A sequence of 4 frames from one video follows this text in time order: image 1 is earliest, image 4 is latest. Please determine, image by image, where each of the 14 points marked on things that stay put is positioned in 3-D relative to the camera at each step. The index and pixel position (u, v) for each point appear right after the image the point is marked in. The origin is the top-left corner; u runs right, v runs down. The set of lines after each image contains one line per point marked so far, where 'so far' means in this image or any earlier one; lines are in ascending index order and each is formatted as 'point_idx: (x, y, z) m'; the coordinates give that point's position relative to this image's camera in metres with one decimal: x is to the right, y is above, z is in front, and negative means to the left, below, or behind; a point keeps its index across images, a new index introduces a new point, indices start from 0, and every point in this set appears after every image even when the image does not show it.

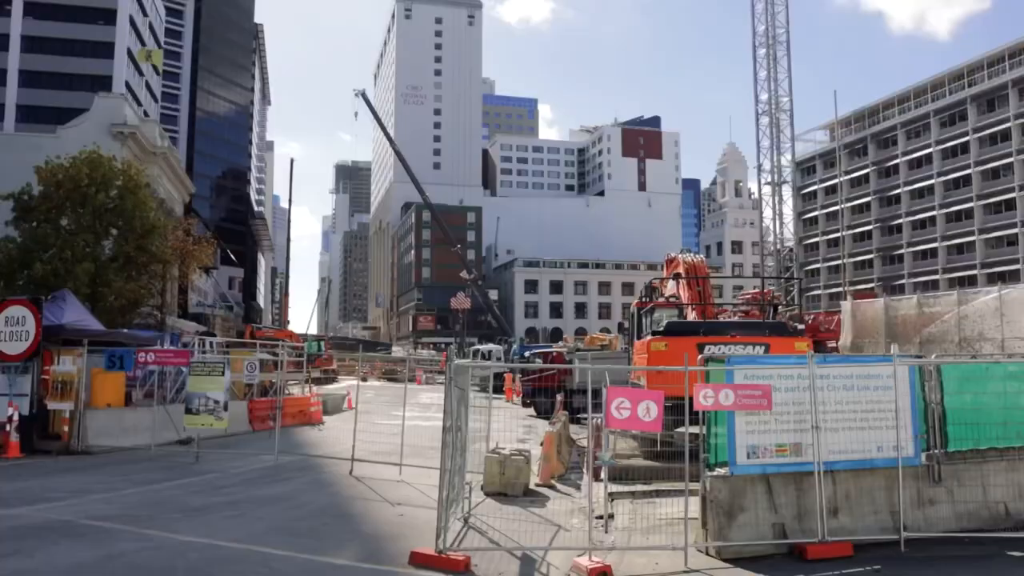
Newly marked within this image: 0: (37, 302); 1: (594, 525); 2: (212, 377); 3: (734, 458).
0: (-8.0, -0.2, +13.7) m
1: (+1.0, -3.0, +10.1) m
2: (-4.9, -1.5, +13.2) m
3: (+2.3, -1.8, +8.4) m
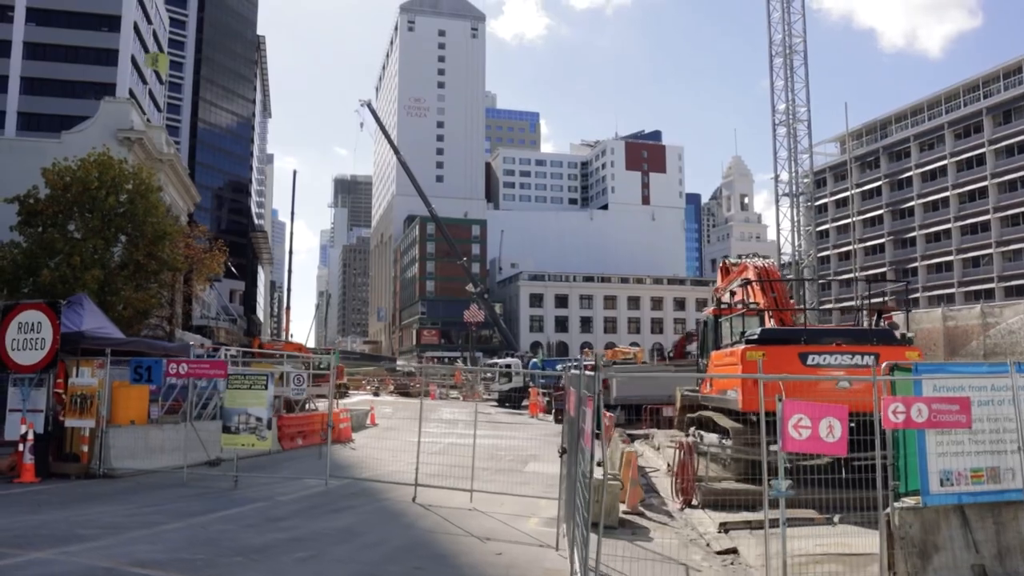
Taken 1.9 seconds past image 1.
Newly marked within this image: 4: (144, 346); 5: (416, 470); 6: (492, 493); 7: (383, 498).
0: (-6.9, -0.3, +12.2) m
1: (+2.2, -2.9, +8.5) m
2: (-3.7, -1.5, +11.7) m
3: (+3.5, -1.7, +6.9) m
4: (-6.2, -1.0, +13.7) m
5: (-1.8, -3.4, +15.0) m
6: (-0.3, -3.0, +11.8) m
7: (-1.8, -2.9, +11.2) m
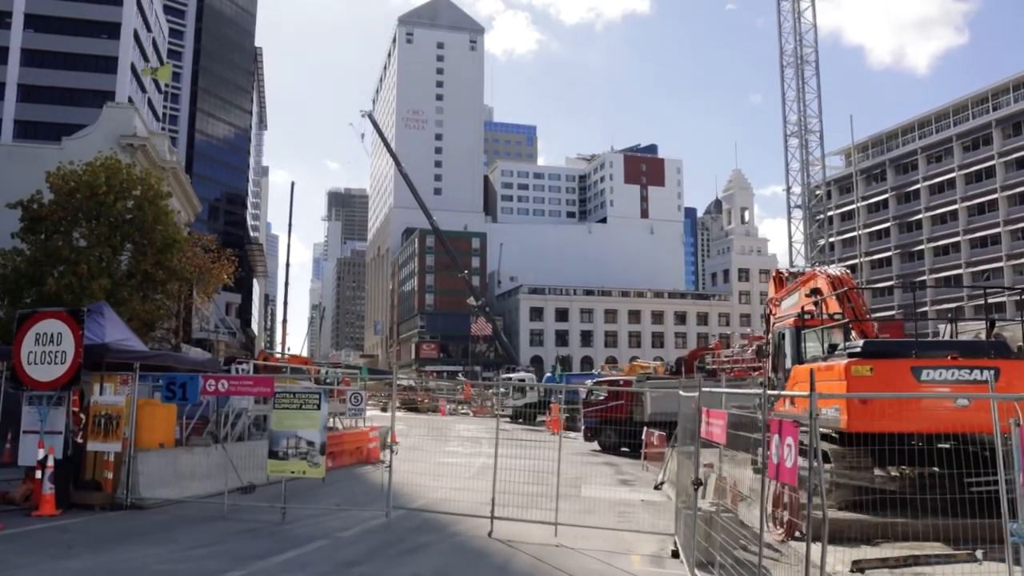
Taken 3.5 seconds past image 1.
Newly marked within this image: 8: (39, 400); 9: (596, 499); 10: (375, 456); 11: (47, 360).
0: (-5.8, -0.3, +10.8) m
1: (+3.3, -2.9, +7.2) m
2: (-2.6, -1.6, +10.3) m
3: (+4.6, -1.7, +5.6) m
4: (-5.1, -1.1, +12.3) m
5: (-0.8, -3.5, +13.7) m
6: (+0.8, -3.1, +10.4) m
7: (-0.7, -3.0, +9.9) m
8: (-6.3, -1.5, +10.8) m
9: (+1.5, -3.7, +14.3) m
10: (-3.2, -4.0, +19.0) m
11: (-6.2, -1.0, +10.8) m
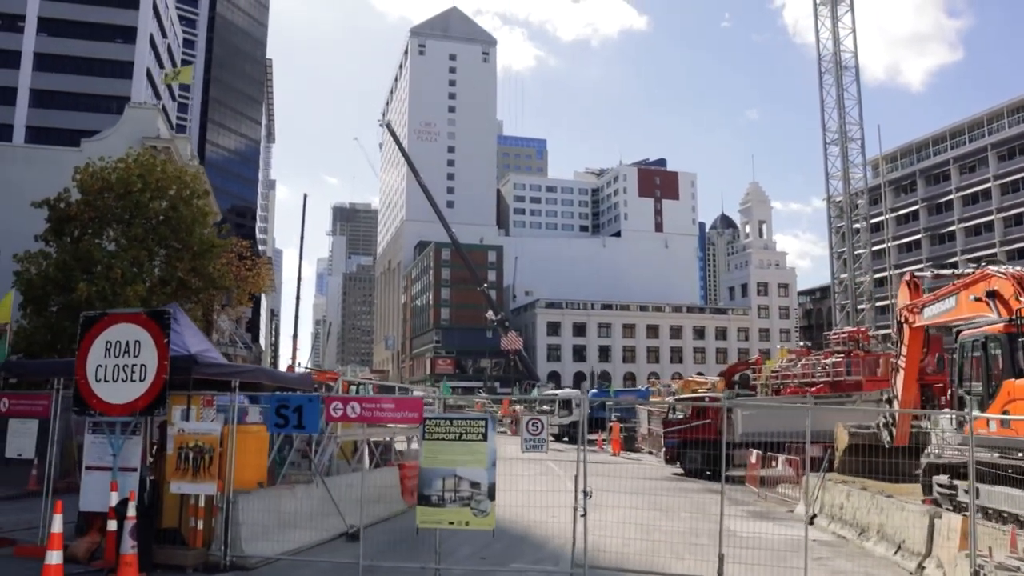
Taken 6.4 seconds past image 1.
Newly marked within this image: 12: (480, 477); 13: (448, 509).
0: (-3.6, -0.3, +8.4) m
1: (+5.5, -2.8, +4.7) m
2: (-0.5, -1.5, +7.9) m
3: (+6.8, -1.5, +3.2) m
4: (-3.0, -1.1, +9.9) m
5: (+1.4, -3.5, +11.2) m
6: (+2.9, -3.0, +8.0) m
7: (+1.5, -2.9, +7.4) m
8: (-4.2, -1.4, +8.4) m
9: (+3.7, -3.7, +11.8) m
10: (-1.0, -4.1, +16.5) m
11: (-4.1, -0.9, +8.4) m
12: (-0.3, -1.8, +7.8) m
13: (-0.6, -2.1, +7.8) m
